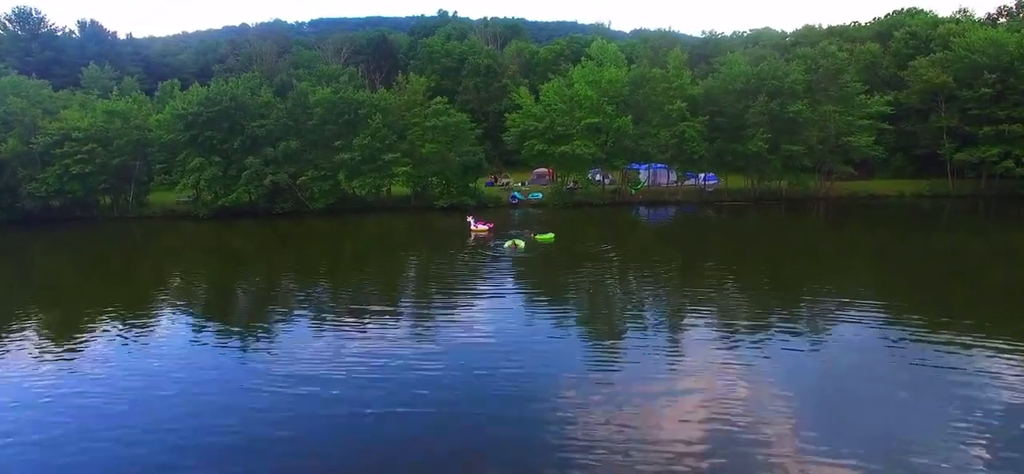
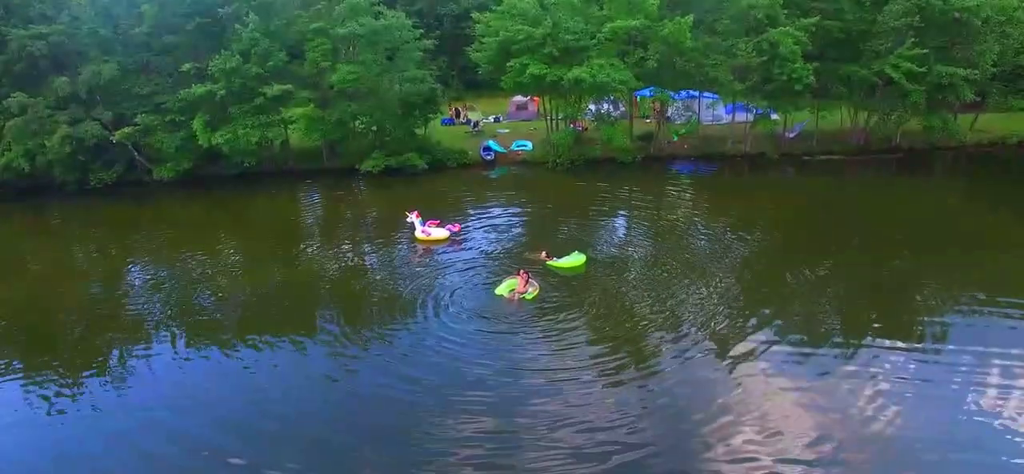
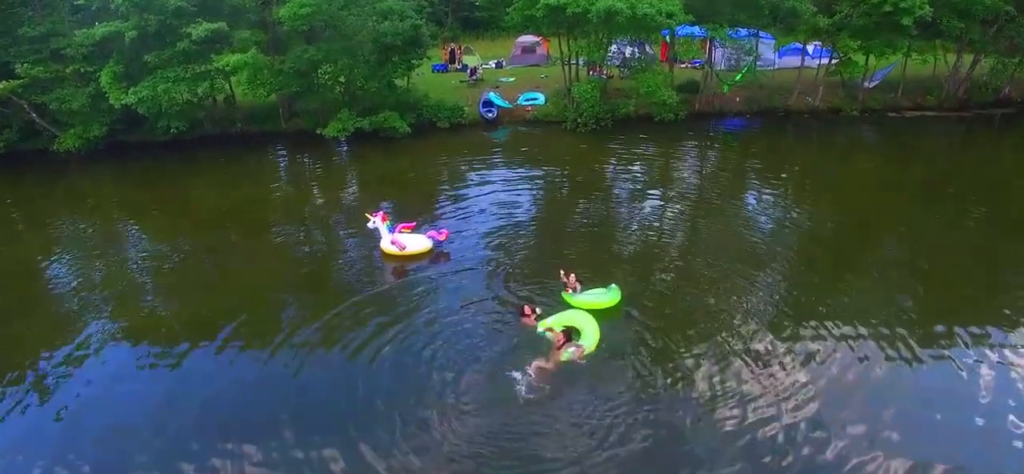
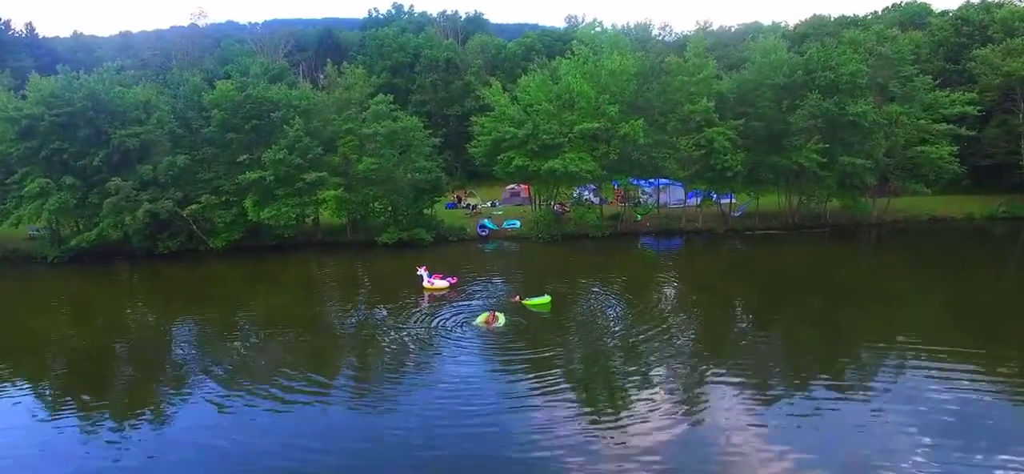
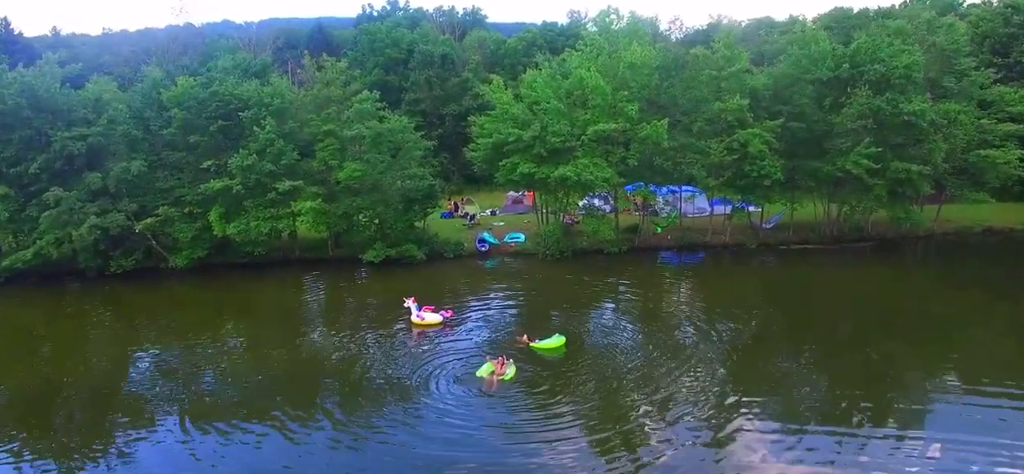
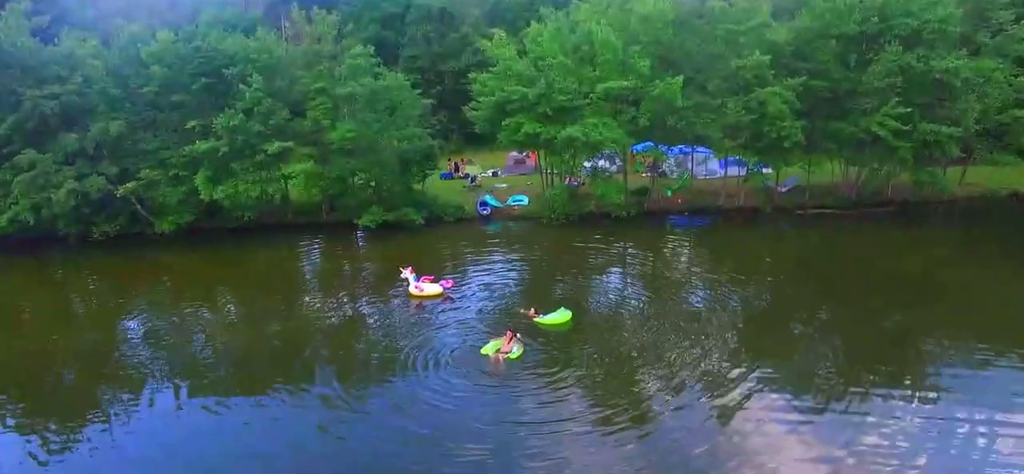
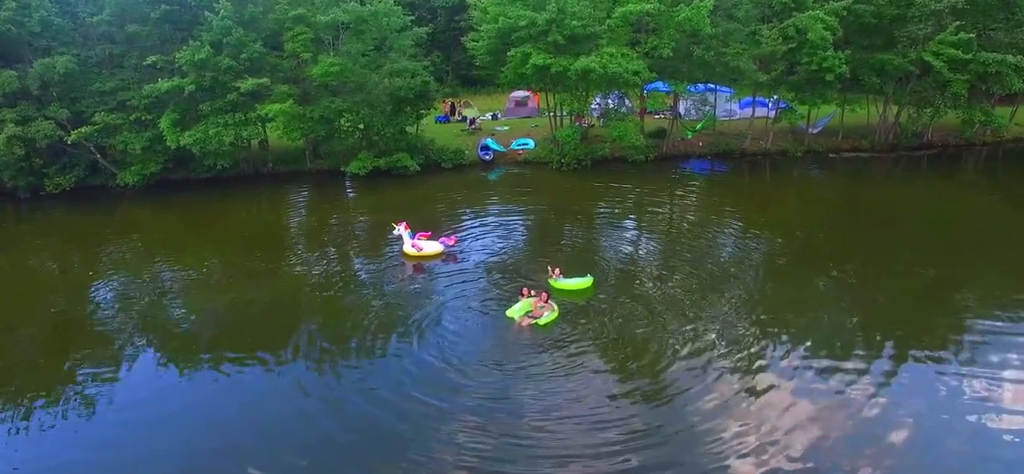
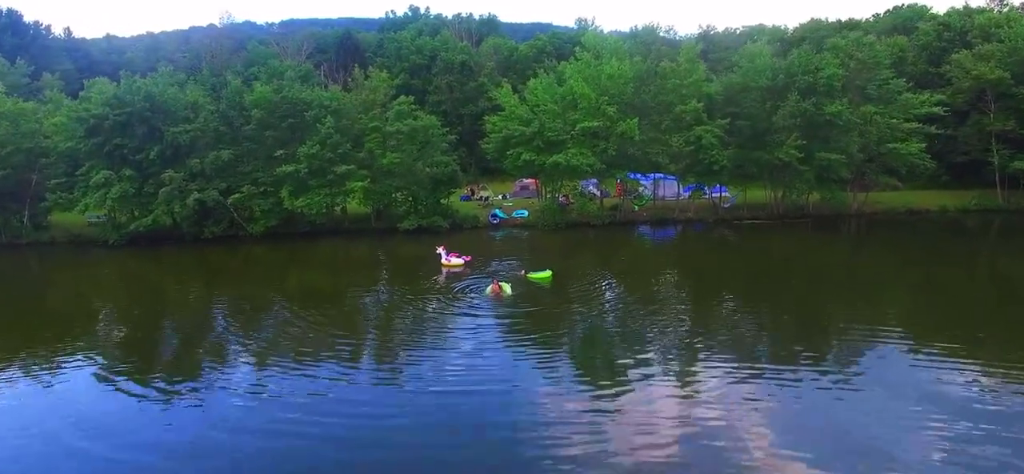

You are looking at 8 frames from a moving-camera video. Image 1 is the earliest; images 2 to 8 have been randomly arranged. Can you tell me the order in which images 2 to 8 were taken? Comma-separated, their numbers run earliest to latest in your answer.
8, 4, 5, 6, 2, 7, 3
